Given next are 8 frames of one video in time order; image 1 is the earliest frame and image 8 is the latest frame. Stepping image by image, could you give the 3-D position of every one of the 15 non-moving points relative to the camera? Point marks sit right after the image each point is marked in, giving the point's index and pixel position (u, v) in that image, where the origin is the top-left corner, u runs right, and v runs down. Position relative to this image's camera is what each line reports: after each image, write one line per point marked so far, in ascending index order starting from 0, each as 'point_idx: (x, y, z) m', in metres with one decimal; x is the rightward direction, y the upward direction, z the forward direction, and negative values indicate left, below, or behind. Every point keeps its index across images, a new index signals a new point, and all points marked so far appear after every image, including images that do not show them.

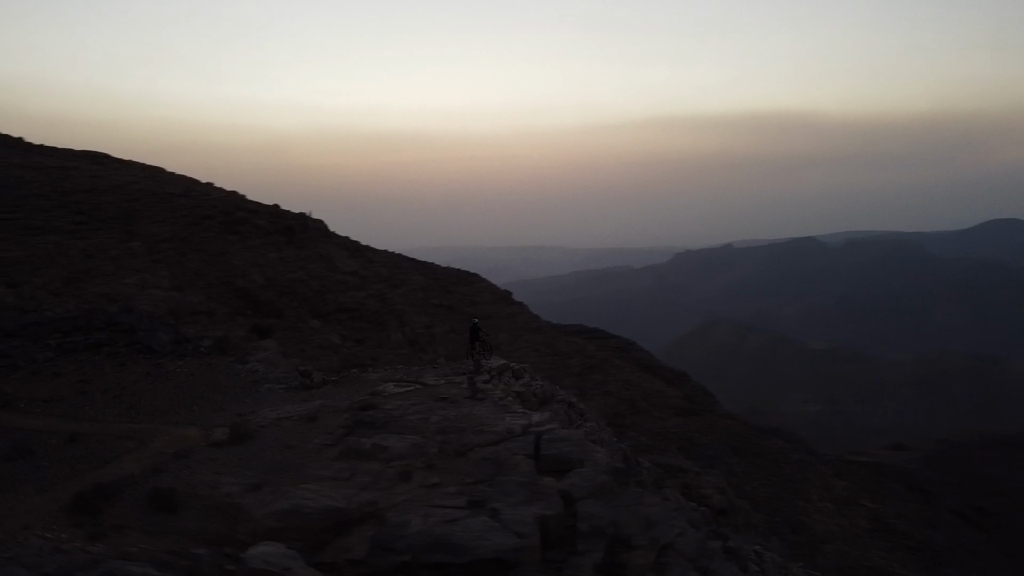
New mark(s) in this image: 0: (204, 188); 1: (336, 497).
0: (-6.2, +1.9, +16.0) m
1: (-0.7, -0.8, +3.2) m
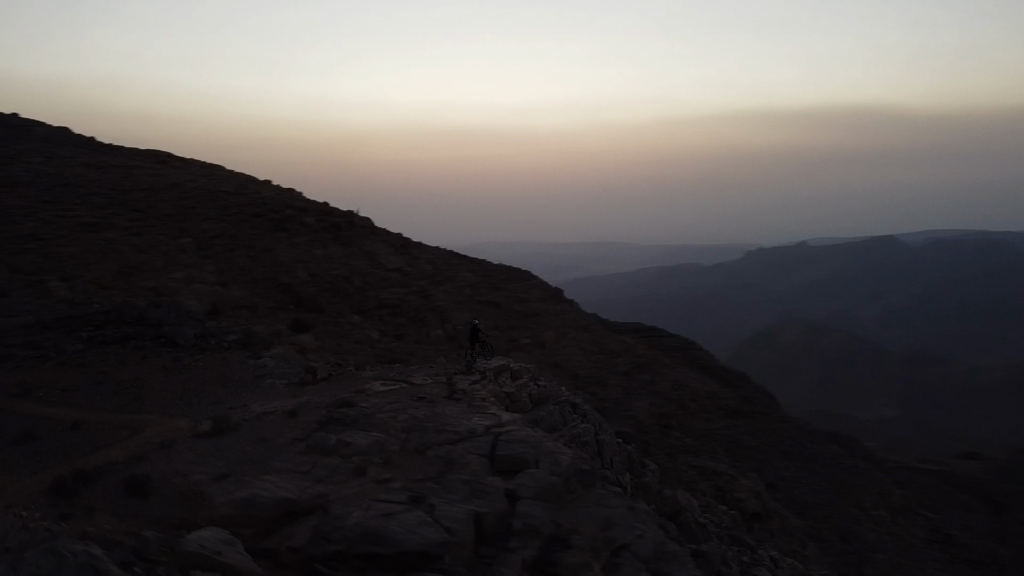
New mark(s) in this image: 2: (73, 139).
0: (-5.3, +2.1, +16.6) m
1: (-0.9, -0.8, +3.4) m
2: (-9.4, +3.1, +17.0) m
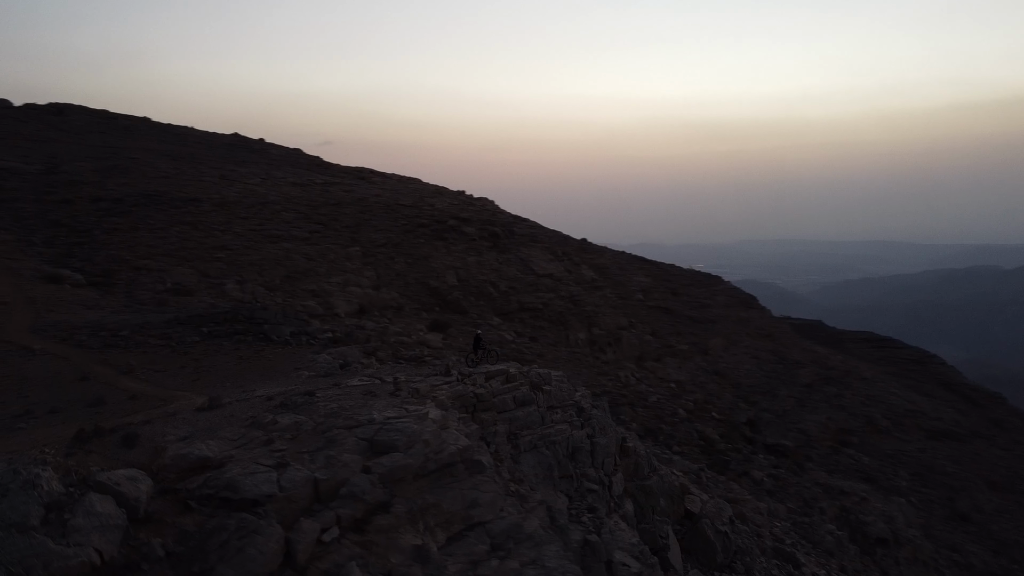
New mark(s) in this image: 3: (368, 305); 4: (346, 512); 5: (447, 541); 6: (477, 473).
0: (-1.8, +2.0, +18.7) m
1: (-1.7, -0.9, +4.7) m
2: (-5.5, +3.2, +20.3) m
3: (-2.3, -0.3, +13.0) m
4: (-0.9, -1.2, +4.2) m
5: (-0.4, -1.4, +4.6) m
6: (-0.2, -1.2, +5.1) m
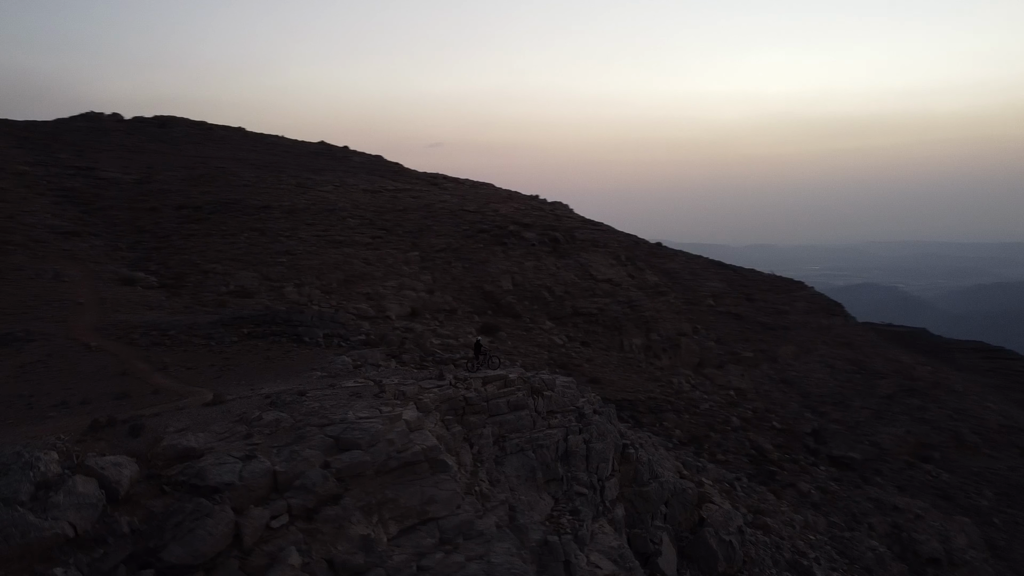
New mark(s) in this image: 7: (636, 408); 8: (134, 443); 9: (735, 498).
0: (-0.3, +2.0, +19.1) m
1: (-2.0, -1.0, +5.3) m
2: (-3.8, +3.1, +21.2) m
3: (-1.5, -0.3, +13.5) m
4: (-1.2, -1.2, +4.7) m
5: (-0.7, -1.5, +5.0) m
6: (-0.5, -1.3, +5.5) m
7: (+2.0, -1.9, +12.8) m
8: (-2.5, -1.0, +5.4) m
9: (+2.8, -2.7, +10.2) m
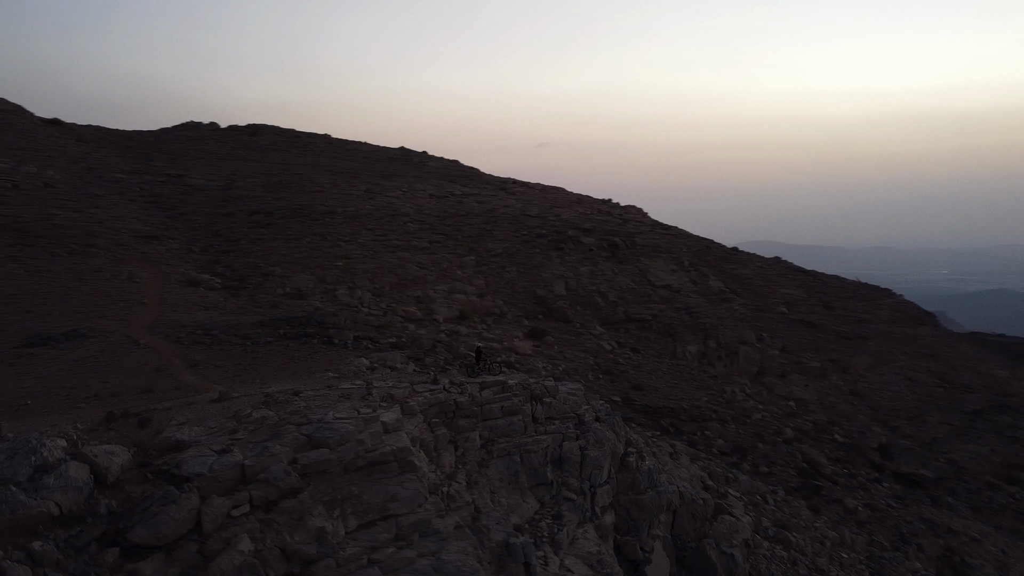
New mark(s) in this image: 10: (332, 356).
0: (+1.2, +1.9, +19.3) m
1: (-2.3, -1.1, +5.8) m
2: (-1.9, +3.1, +21.8) m
3: (-0.7, -0.4, +13.9) m
4: (-1.6, -1.3, +5.1) m
5: (-1.0, -1.6, +5.4) m
6: (-0.8, -1.3, +5.8) m
7: (+2.6, -2.0, +12.8) m
8: (-2.8, -1.1, +6.0) m
9: (+3.1, -2.8, +10.0) m
10: (-2.0, -0.7, +8.8) m
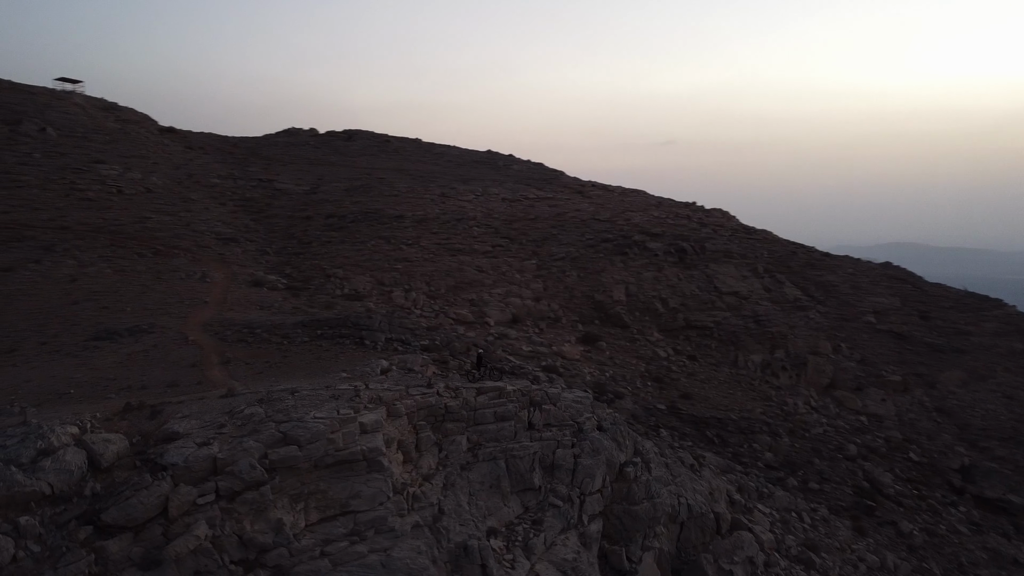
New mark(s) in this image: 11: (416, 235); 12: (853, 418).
0: (+3.0, +1.7, +19.2) m
1: (-2.6, -1.1, +6.4) m
2: (+0.2, +3.0, +22.1) m
3: (+0.2, -0.5, +14.2) m
4: (-2.0, -1.4, +5.6) m
5: (-1.4, -1.7, +5.7) m
6: (-1.0, -1.4, +6.2) m
7: (+3.3, -2.2, +12.5) m
8: (-3.0, -1.1, +6.6) m
9: (+3.4, -2.9, +9.8) m
10: (-1.8, -0.8, +9.3) m
11: (-1.9, +1.0, +15.8) m
12: (+6.3, -2.4, +14.9) m
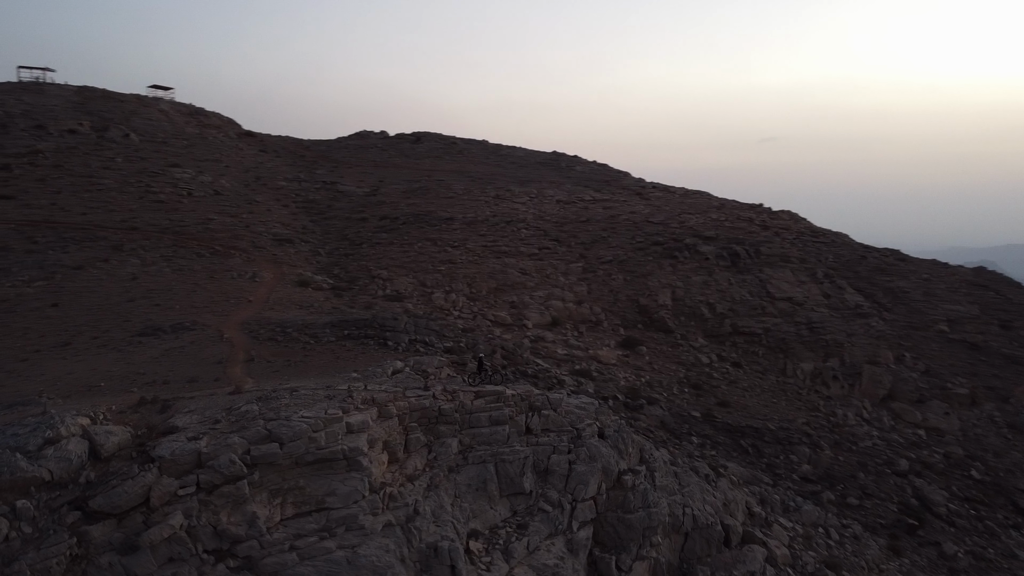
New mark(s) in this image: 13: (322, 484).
0: (+4.2, +1.7, +18.9) m
1: (-2.7, -1.1, +6.8) m
2: (+1.9, +3.0, +22.1) m
3: (+0.9, -0.5, +14.2) m
4: (-2.3, -1.4, +5.9) m
5: (-1.6, -1.7, +6.0) m
6: (-1.3, -1.4, +6.4) m
7: (+3.8, -2.3, +12.2) m
8: (-3.1, -1.1, +7.1) m
9: (+3.5, -3.0, +9.5) m
10: (-1.6, -0.8, +9.5) m
11: (-1.0, +1.0, +16.1) m
12: (+7.0, -2.5, +14.2) m
13: (-1.5, -1.5, +6.2) m
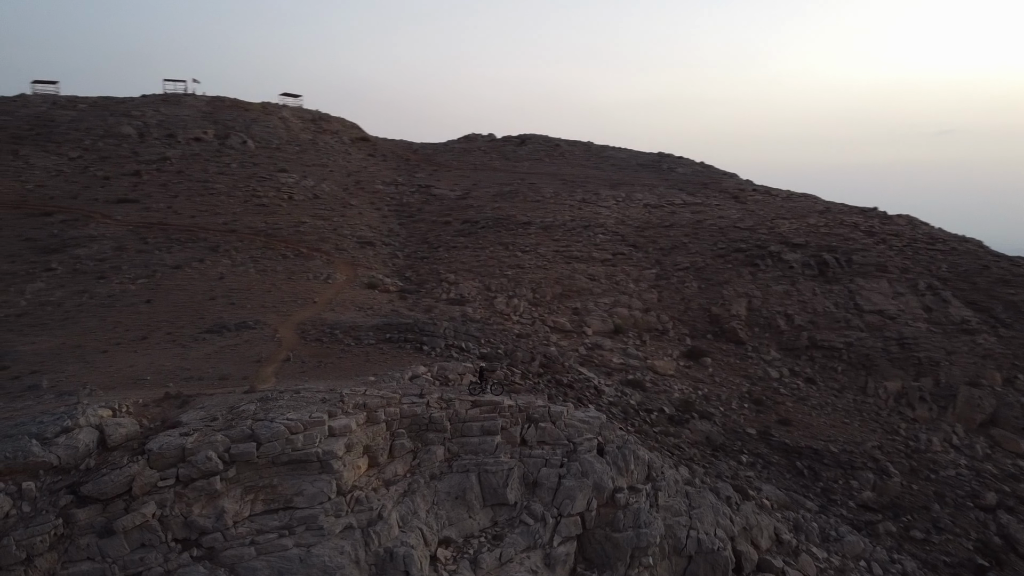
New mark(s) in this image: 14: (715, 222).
0: (+6.2, +1.5, +18.0) m
1: (-2.9, -1.2, +7.4) m
2: (+4.5, +2.8, +21.6) m
3: (+2.0, -0.7, +14.0) m
4: (-2.6, -1.5, +6.4) m
5: (-2.0, -1.8, +6.4) m
6: (-1.6, -1.5, +6.7) m
7: (+4.4, -2.5, +11.6) m
8: (-3.3, -1.2, +7.7) m
9: (+3.7, -3.2, +8.9) m
10: (-1.3, -0.9, +9.9) m
11: (+0.5, +0.9, +16.2) m
12: (+8.0, -2.8, +13.0) m
13: (-1.8, -1.6, +6.6) m
14: (+4.5, +1.5, +17.8) m
